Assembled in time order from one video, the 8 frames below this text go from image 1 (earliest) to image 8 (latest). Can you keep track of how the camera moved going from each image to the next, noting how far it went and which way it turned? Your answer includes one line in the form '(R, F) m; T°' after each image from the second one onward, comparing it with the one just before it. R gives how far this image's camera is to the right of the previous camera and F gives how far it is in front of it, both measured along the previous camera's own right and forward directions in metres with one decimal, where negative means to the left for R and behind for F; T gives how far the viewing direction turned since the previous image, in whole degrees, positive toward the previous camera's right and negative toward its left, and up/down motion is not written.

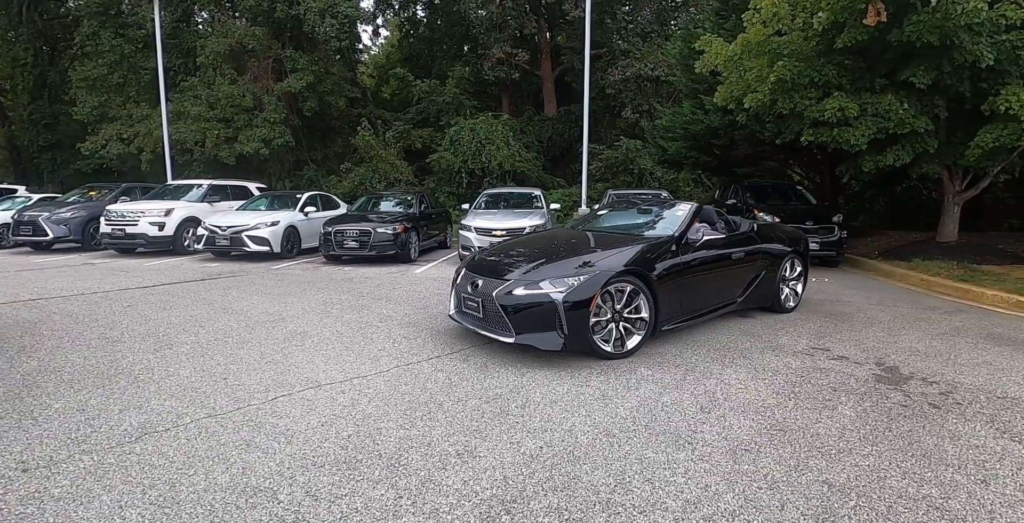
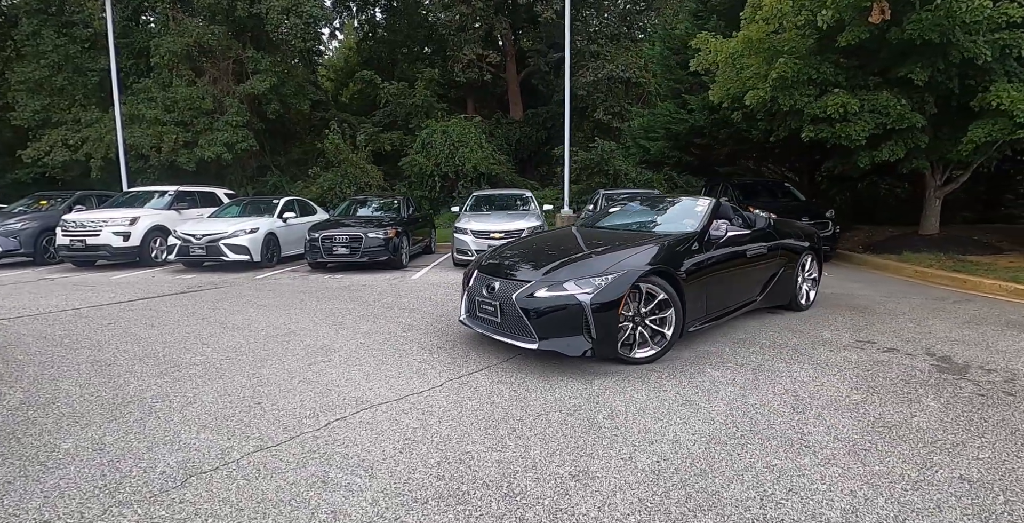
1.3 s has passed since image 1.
(-0.8, +0.5) m; +5°
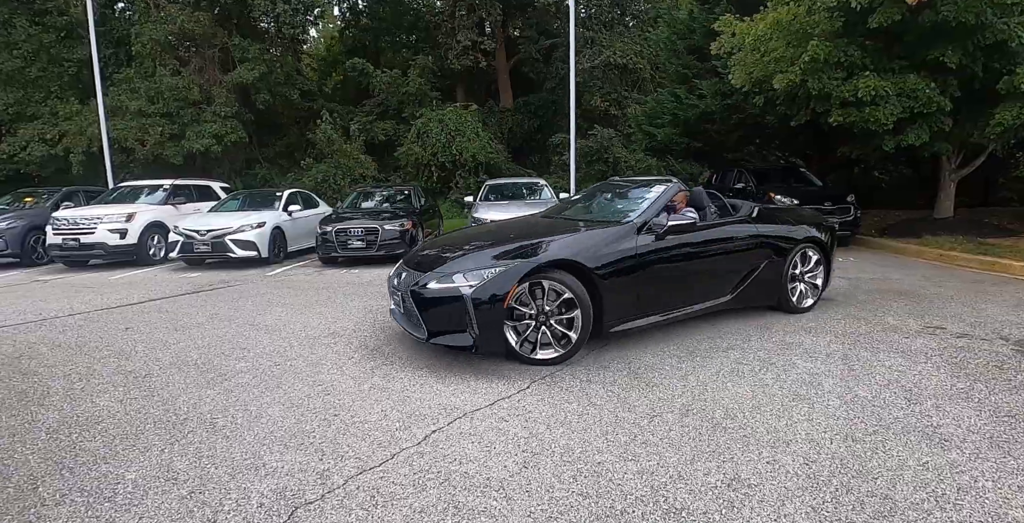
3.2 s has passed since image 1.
(-0.8, +0.4) m; +2°
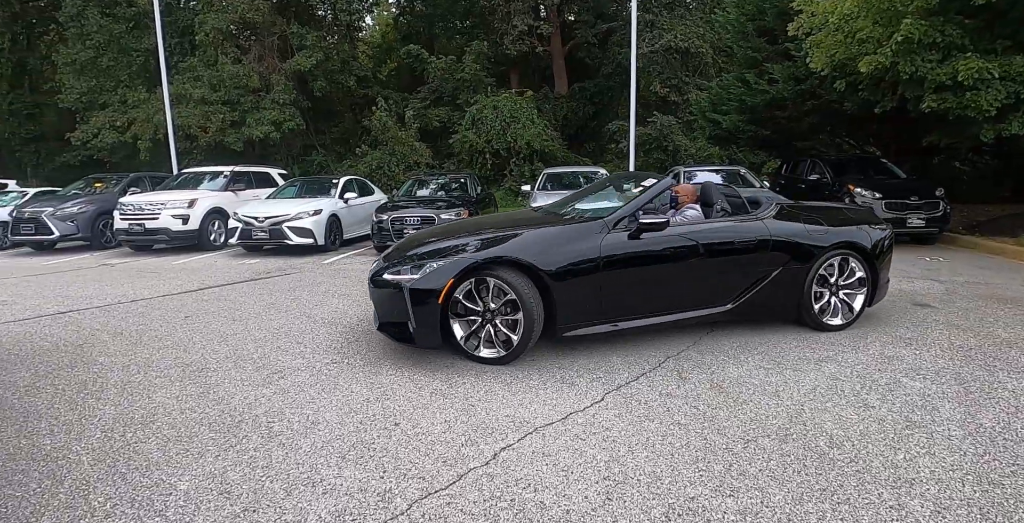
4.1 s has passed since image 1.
(-0.2, +0.3) m; -5°
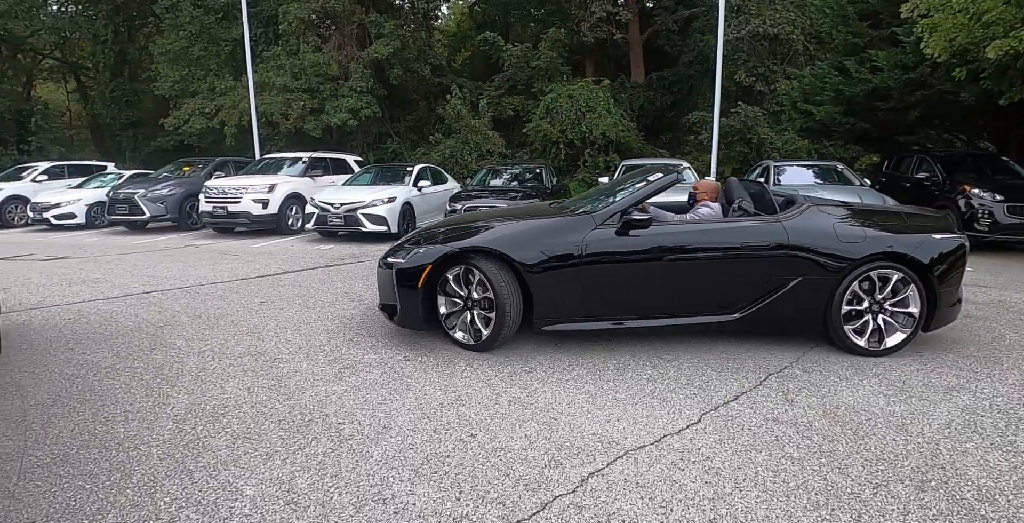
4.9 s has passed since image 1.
(-0.2, +0.3) m; -6°
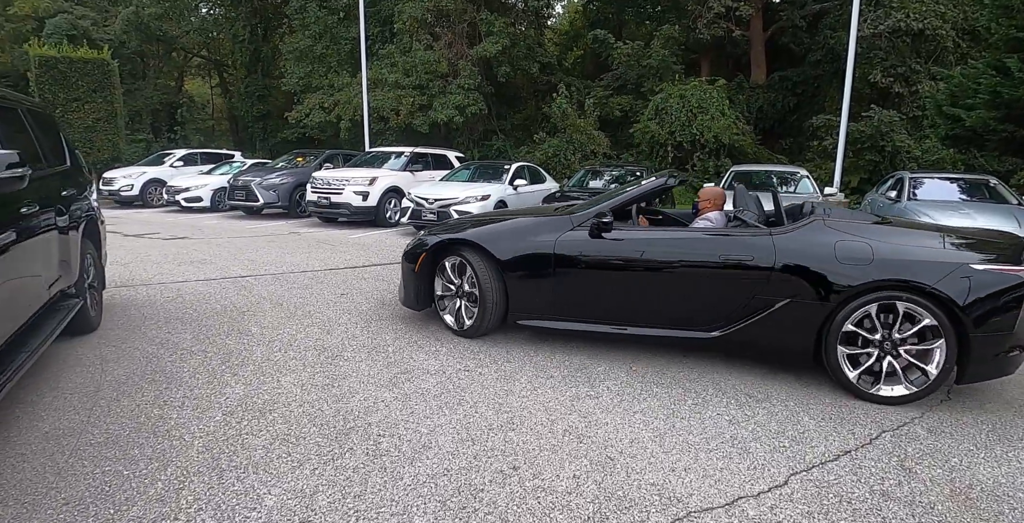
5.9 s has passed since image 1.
(+0.1, +0.3) m; -10°
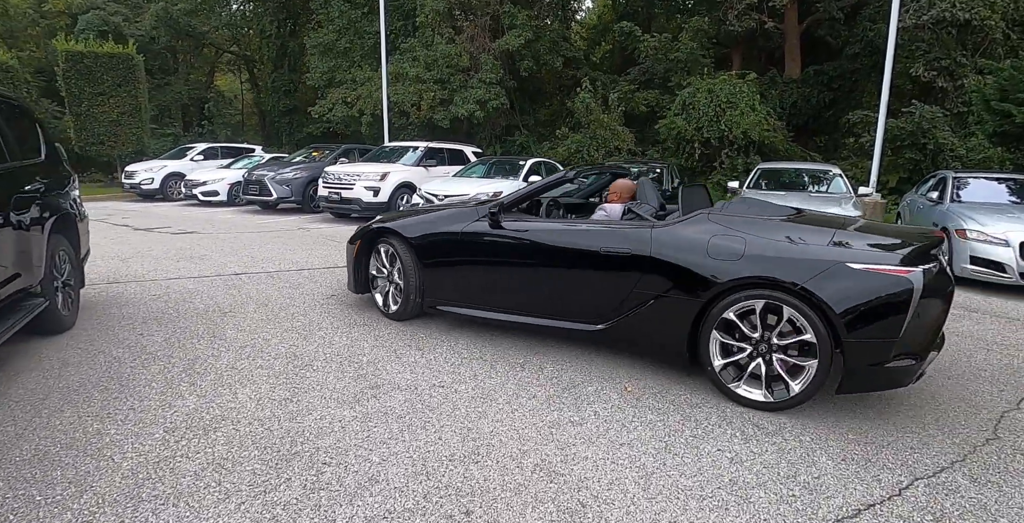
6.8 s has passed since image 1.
(+0.3, +0.3) m; -3°
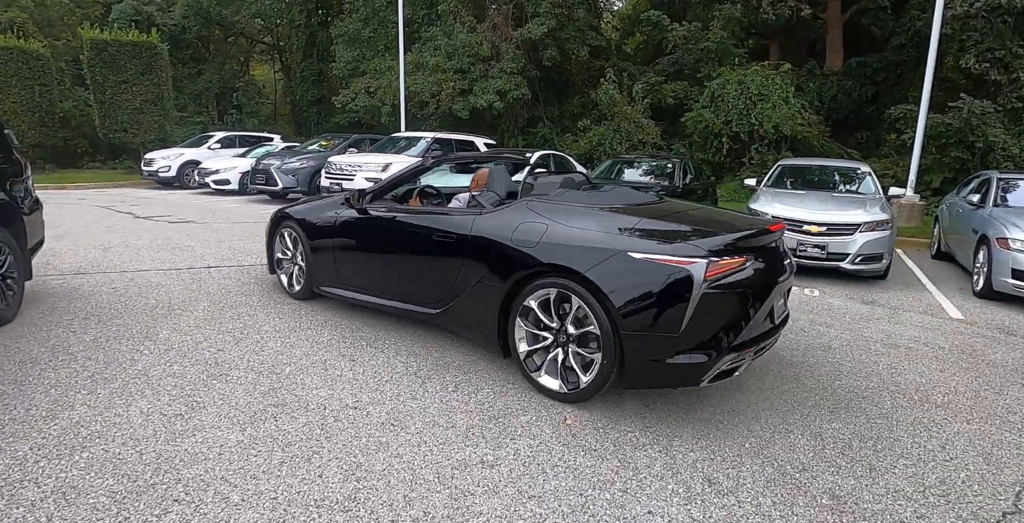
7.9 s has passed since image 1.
(+0.5, +0.4) m; -3°
